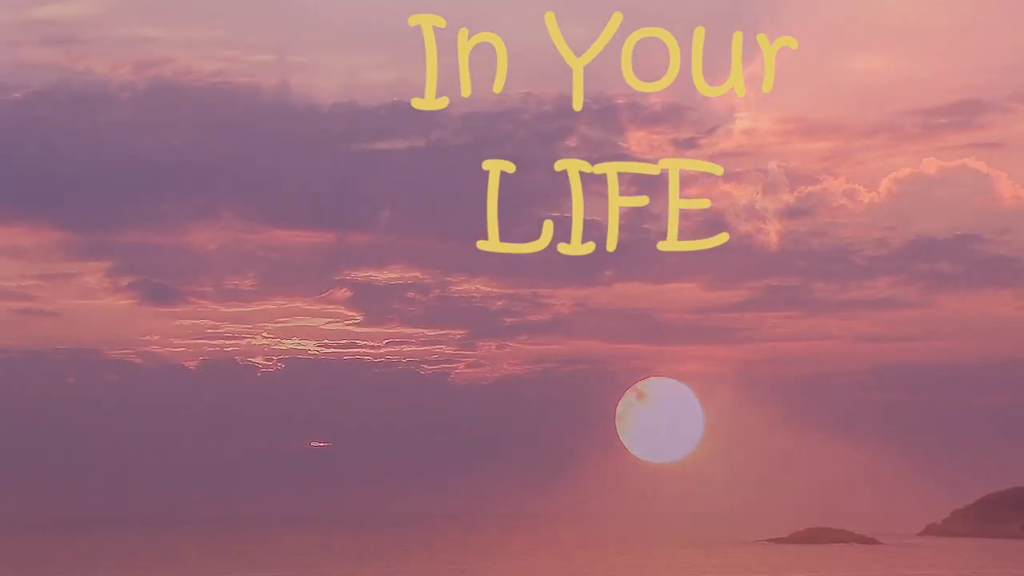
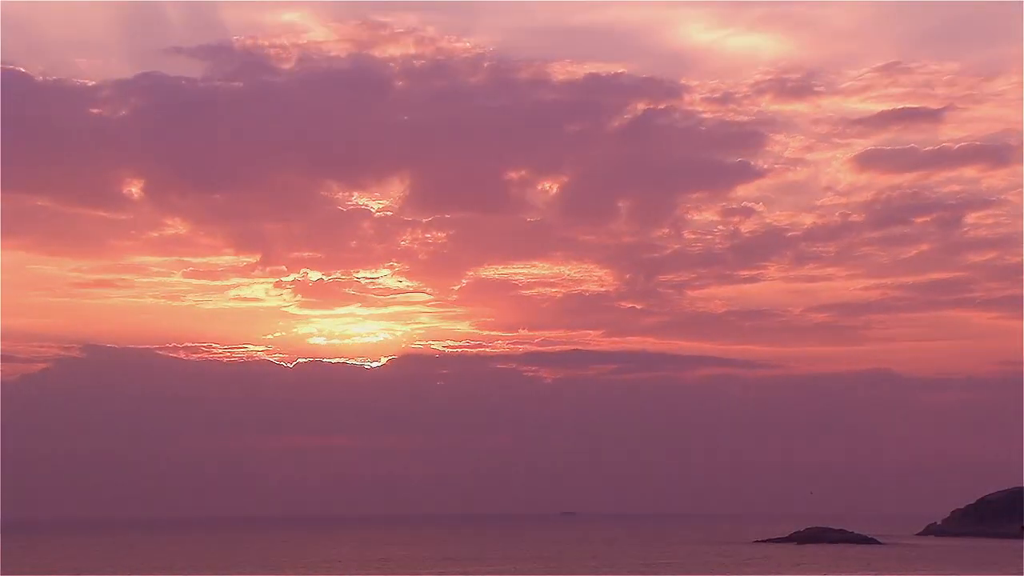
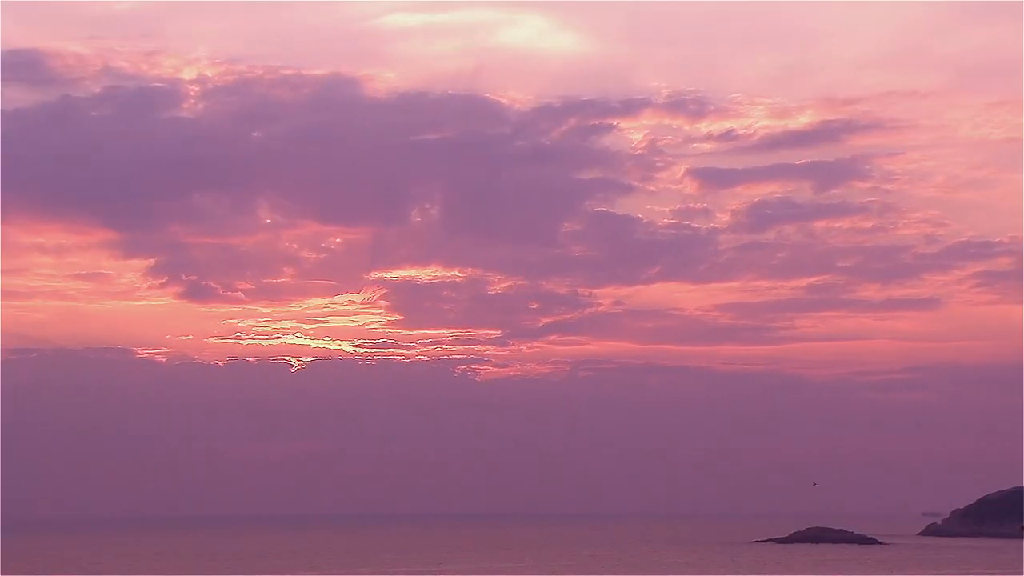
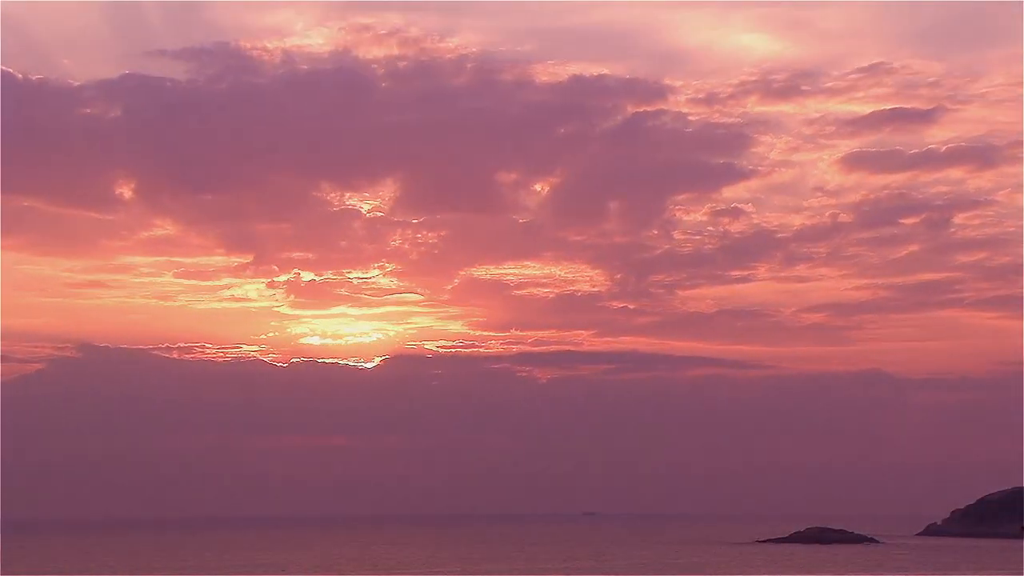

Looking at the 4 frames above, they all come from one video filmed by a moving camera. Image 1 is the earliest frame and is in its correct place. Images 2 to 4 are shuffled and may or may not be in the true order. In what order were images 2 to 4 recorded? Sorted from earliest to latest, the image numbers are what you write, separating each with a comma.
3, 4, 2
